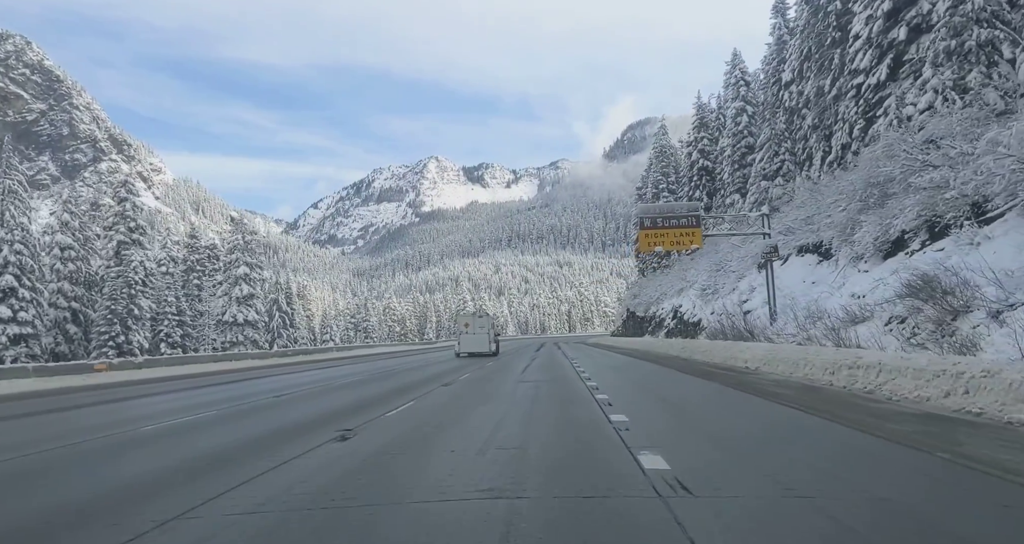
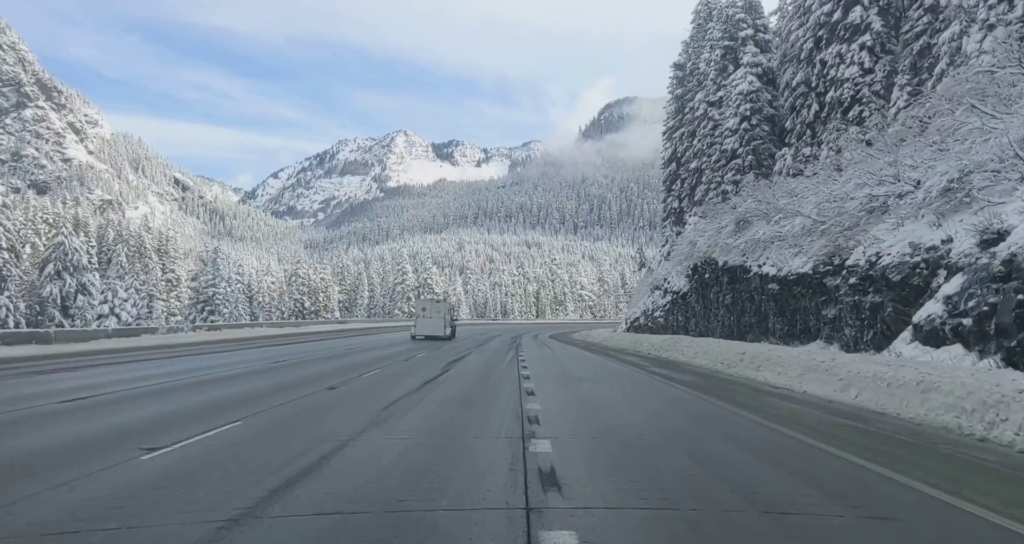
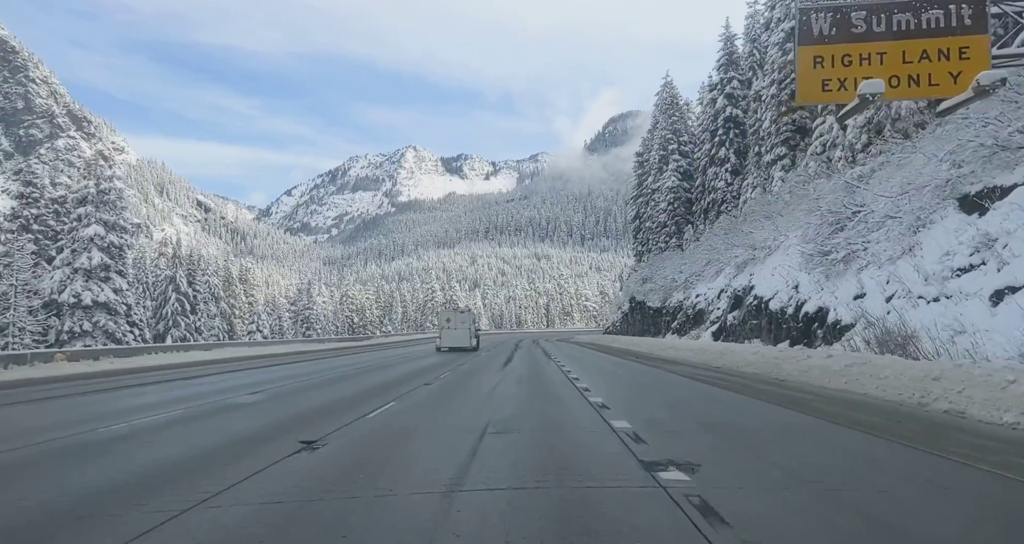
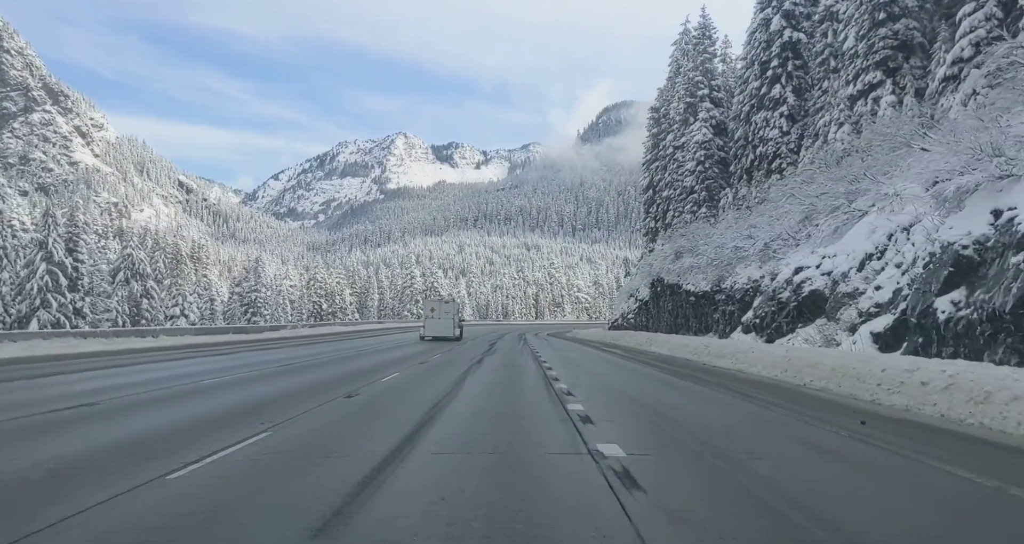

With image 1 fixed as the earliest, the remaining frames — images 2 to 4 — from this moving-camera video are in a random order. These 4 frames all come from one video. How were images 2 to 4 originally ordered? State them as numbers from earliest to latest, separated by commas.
3, 4, 2
